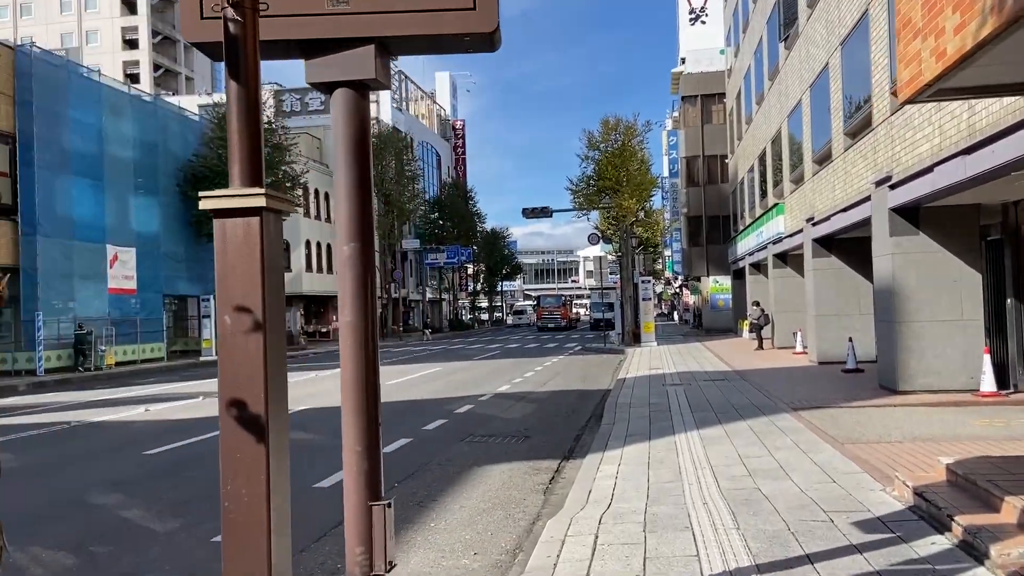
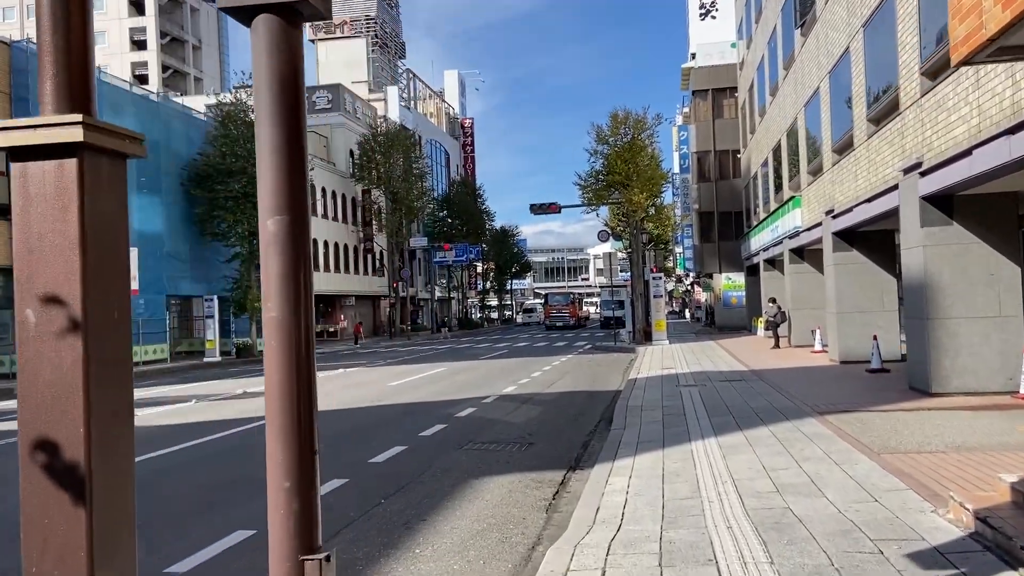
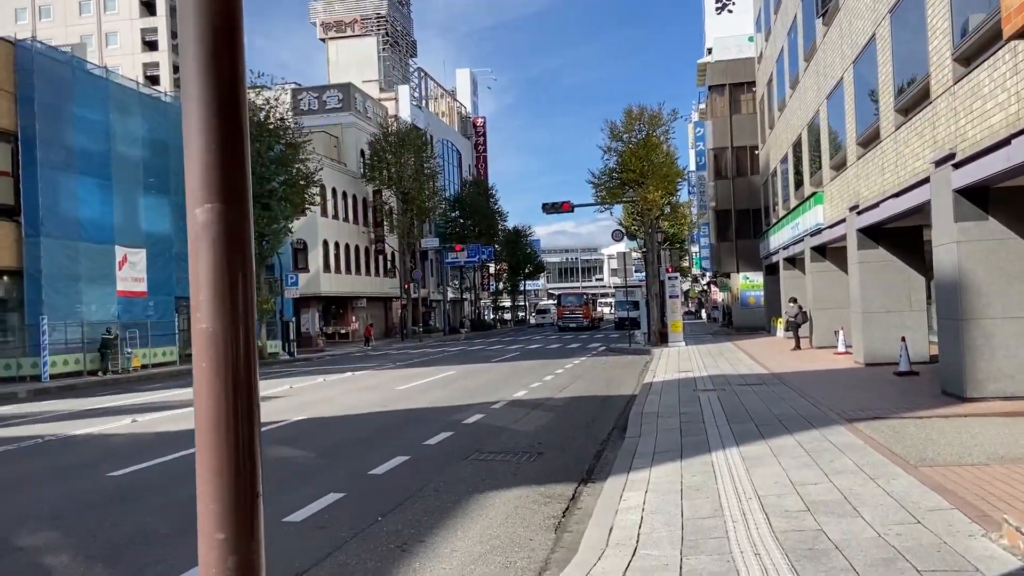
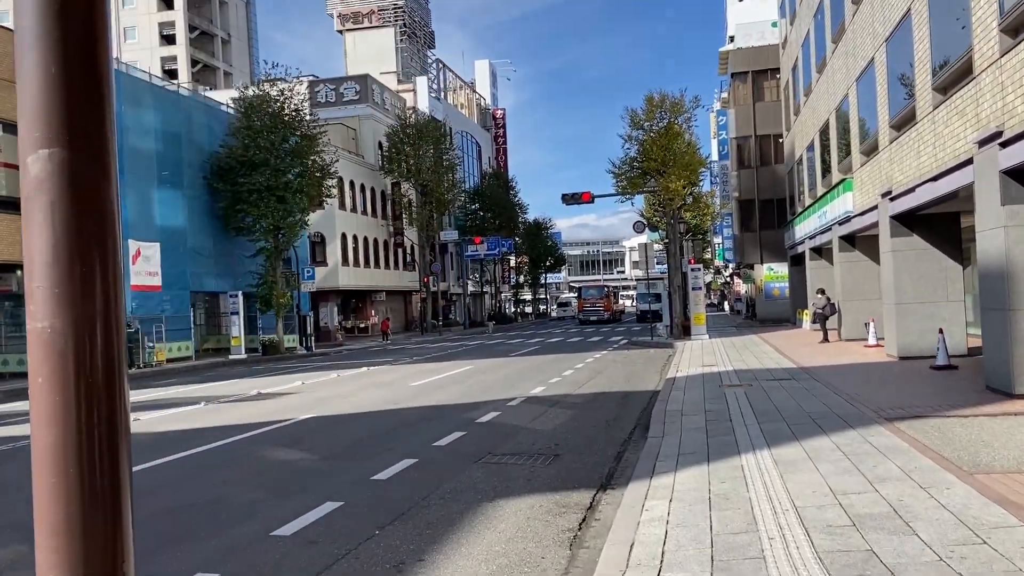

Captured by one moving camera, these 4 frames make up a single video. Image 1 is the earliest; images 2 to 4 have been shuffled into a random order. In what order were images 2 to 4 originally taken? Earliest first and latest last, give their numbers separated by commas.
2, 3, 4
